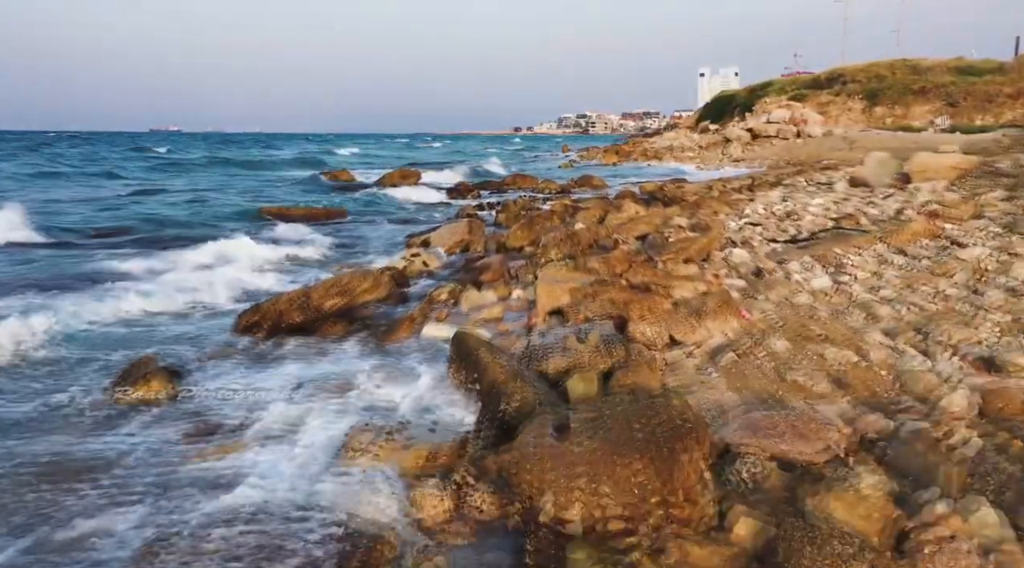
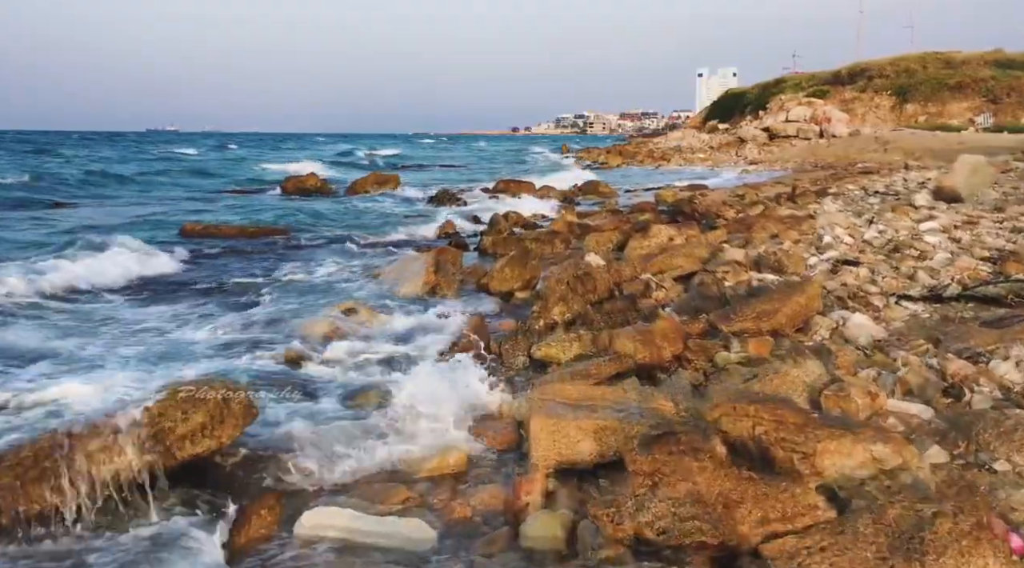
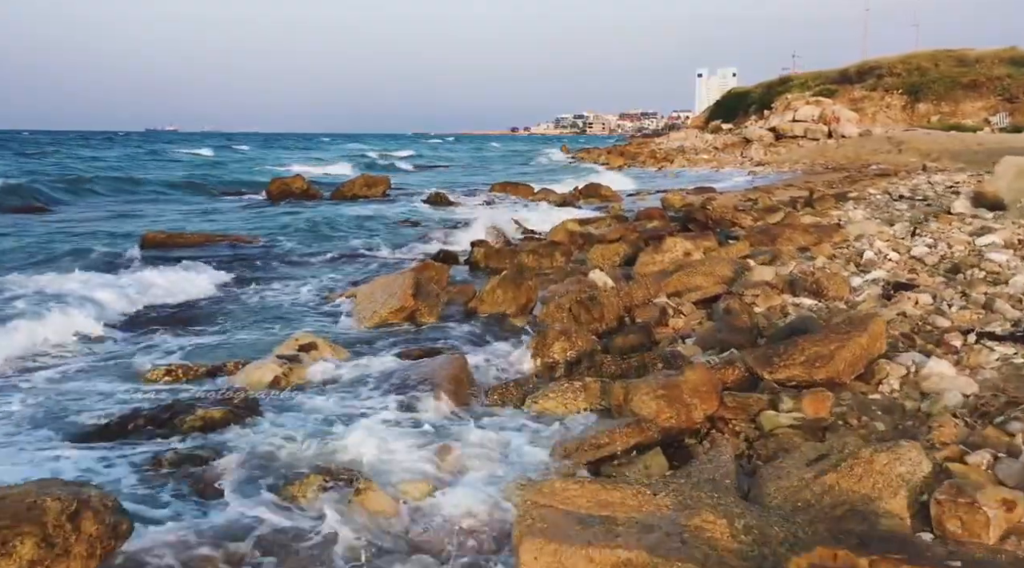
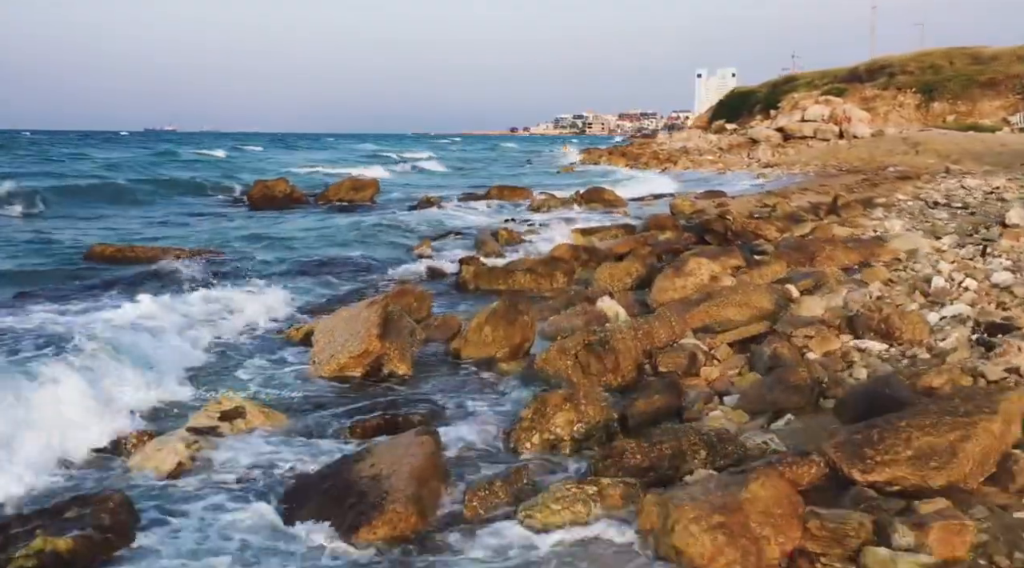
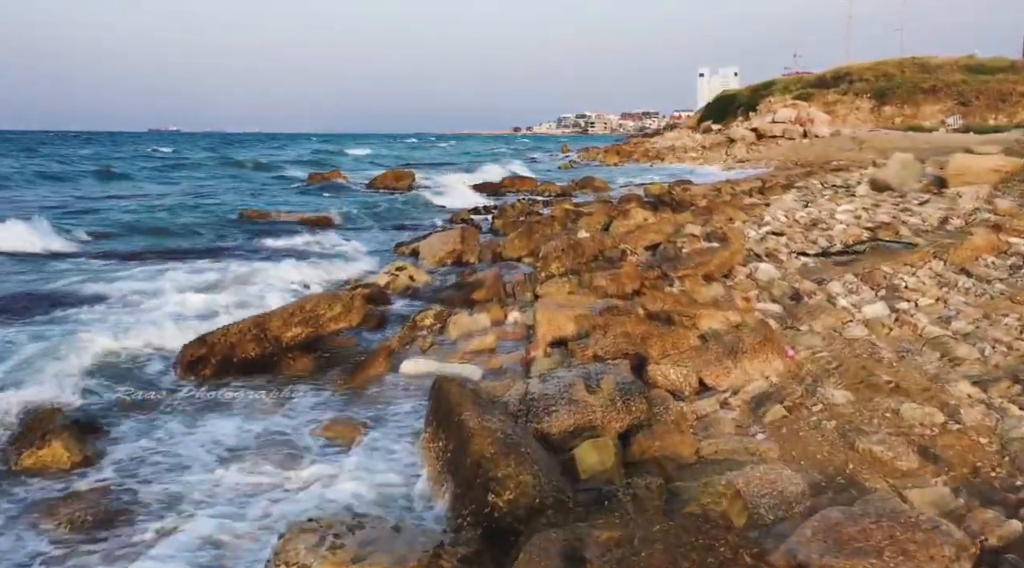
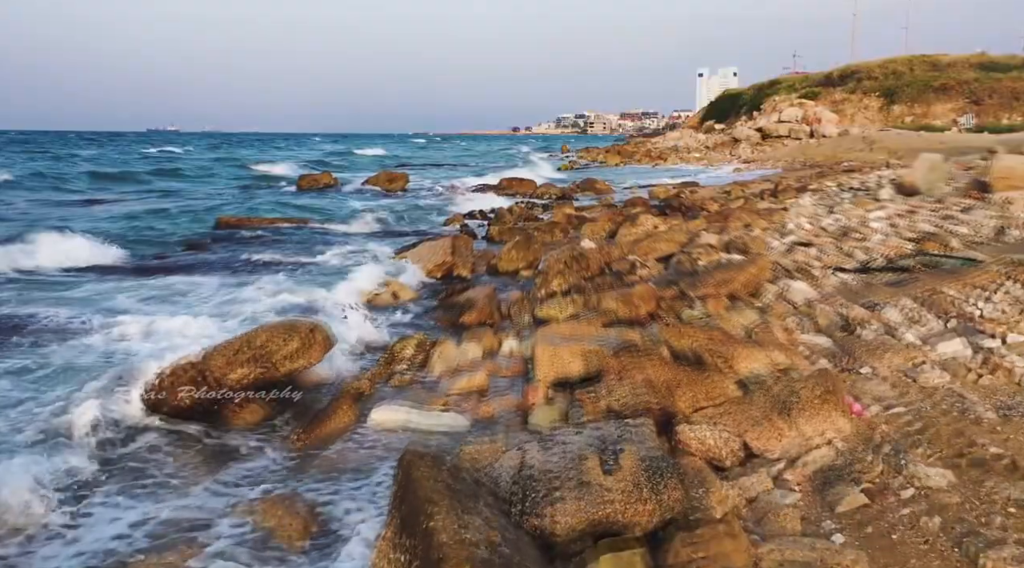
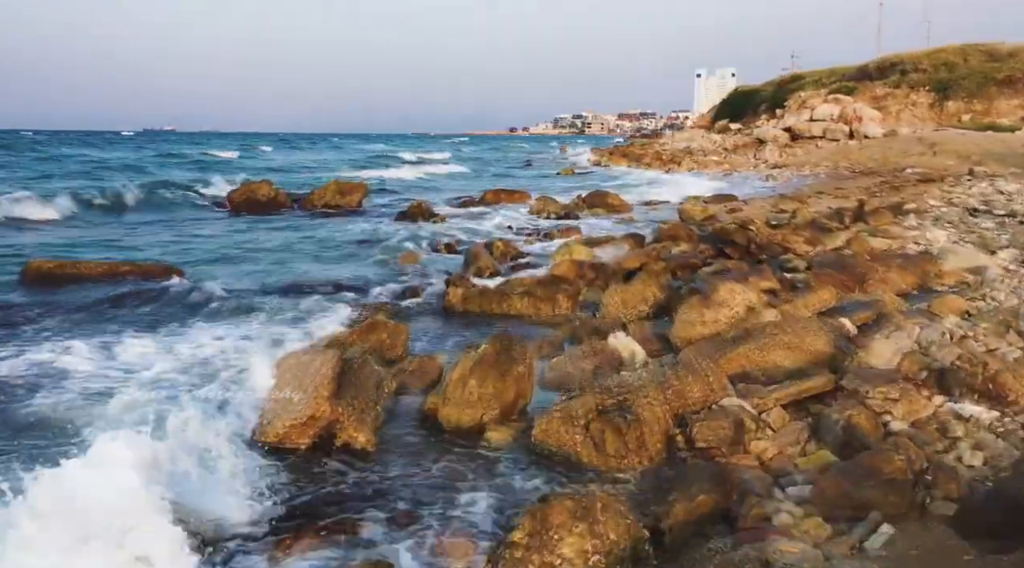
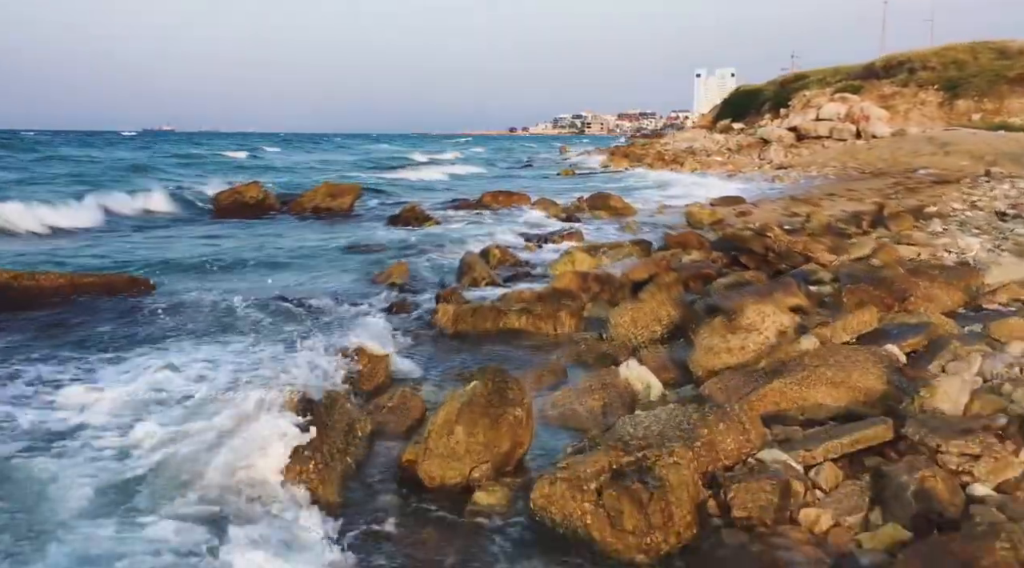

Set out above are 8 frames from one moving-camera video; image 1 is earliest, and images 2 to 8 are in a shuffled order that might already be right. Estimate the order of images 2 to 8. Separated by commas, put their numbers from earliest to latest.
5, 6, 2, 3, 4, 7, 8
